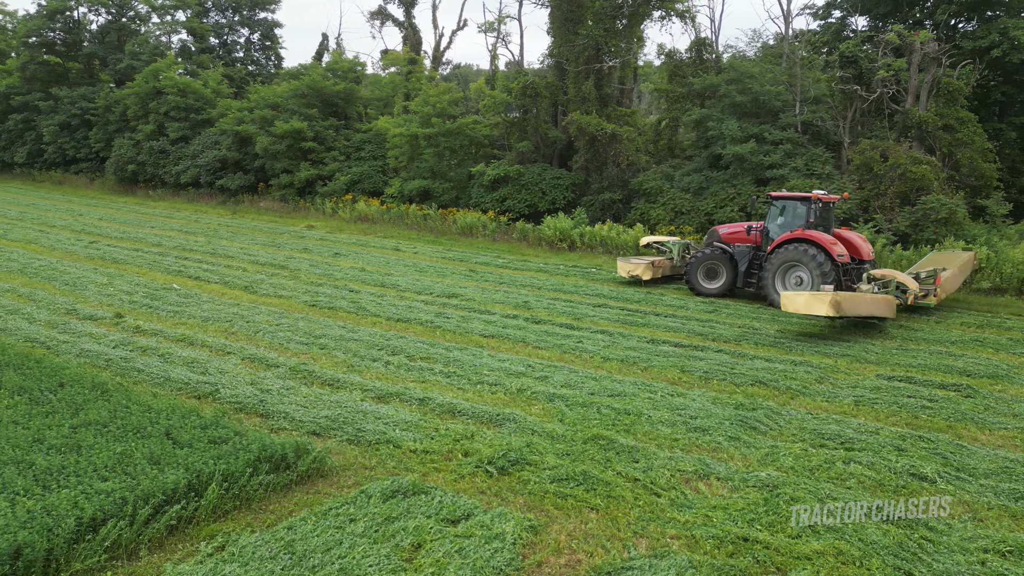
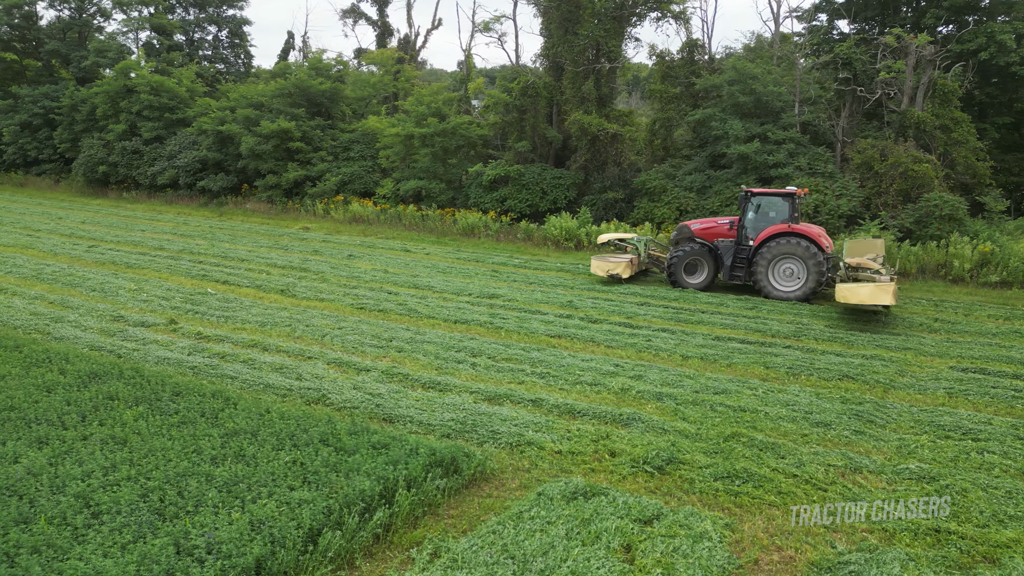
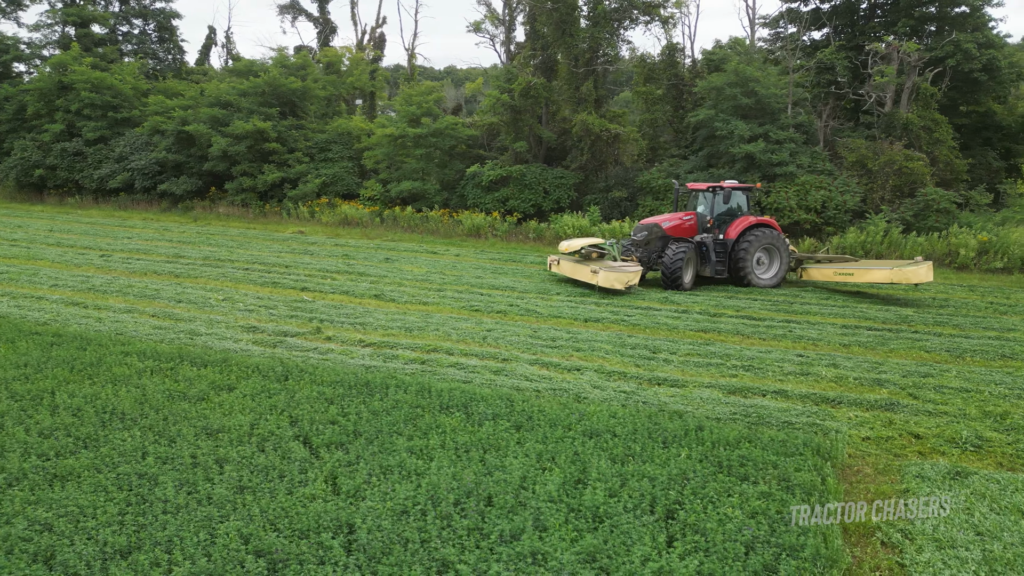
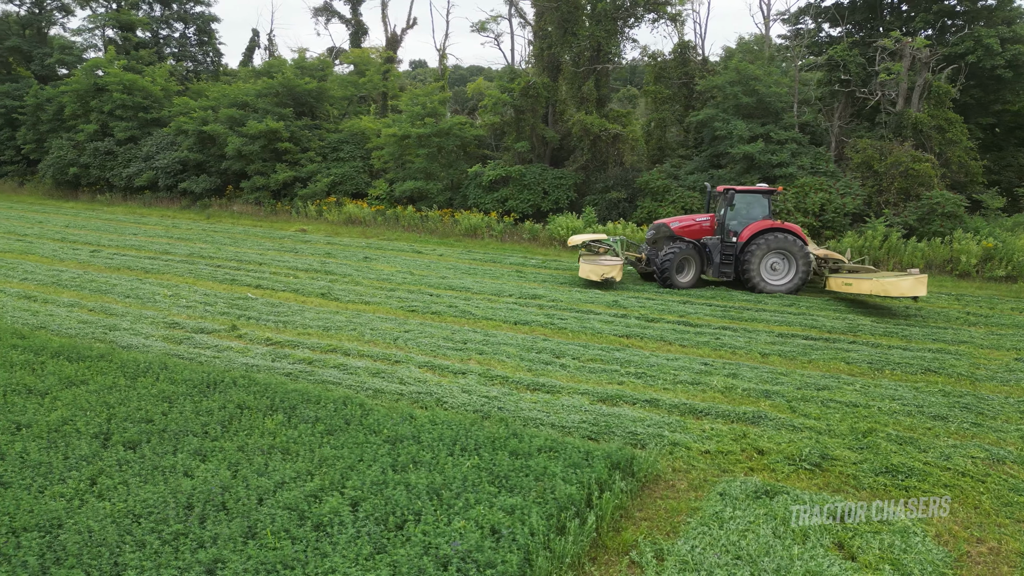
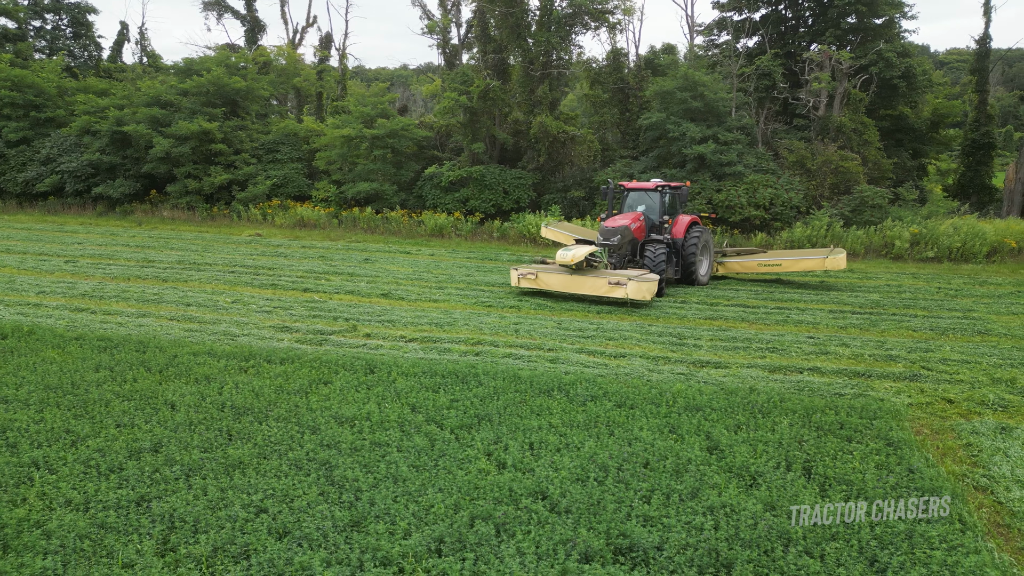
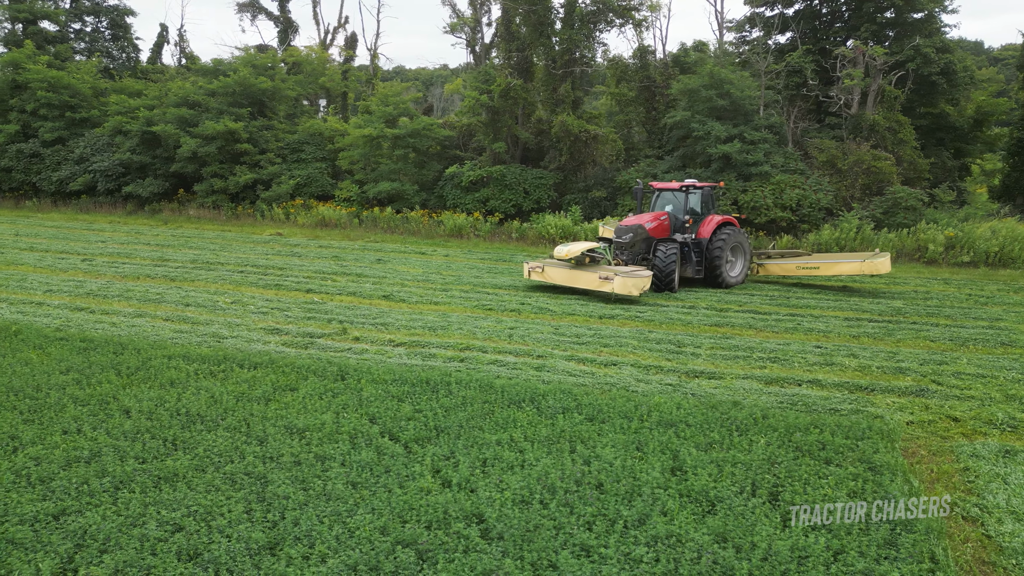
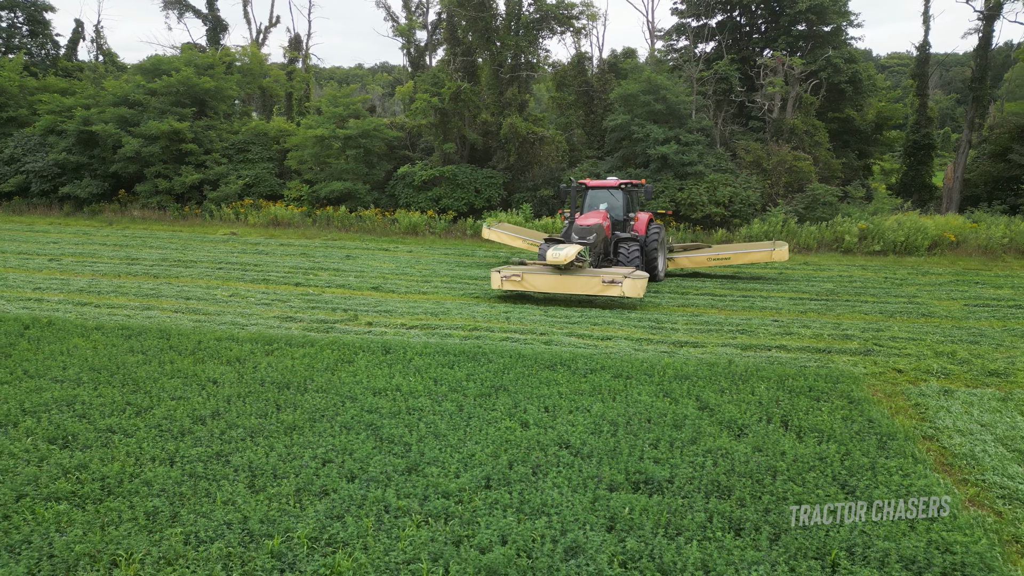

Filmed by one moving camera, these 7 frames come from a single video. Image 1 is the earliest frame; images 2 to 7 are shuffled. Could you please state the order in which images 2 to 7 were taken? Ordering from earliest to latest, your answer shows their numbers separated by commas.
2, 4, 3, 6, 5, 7
